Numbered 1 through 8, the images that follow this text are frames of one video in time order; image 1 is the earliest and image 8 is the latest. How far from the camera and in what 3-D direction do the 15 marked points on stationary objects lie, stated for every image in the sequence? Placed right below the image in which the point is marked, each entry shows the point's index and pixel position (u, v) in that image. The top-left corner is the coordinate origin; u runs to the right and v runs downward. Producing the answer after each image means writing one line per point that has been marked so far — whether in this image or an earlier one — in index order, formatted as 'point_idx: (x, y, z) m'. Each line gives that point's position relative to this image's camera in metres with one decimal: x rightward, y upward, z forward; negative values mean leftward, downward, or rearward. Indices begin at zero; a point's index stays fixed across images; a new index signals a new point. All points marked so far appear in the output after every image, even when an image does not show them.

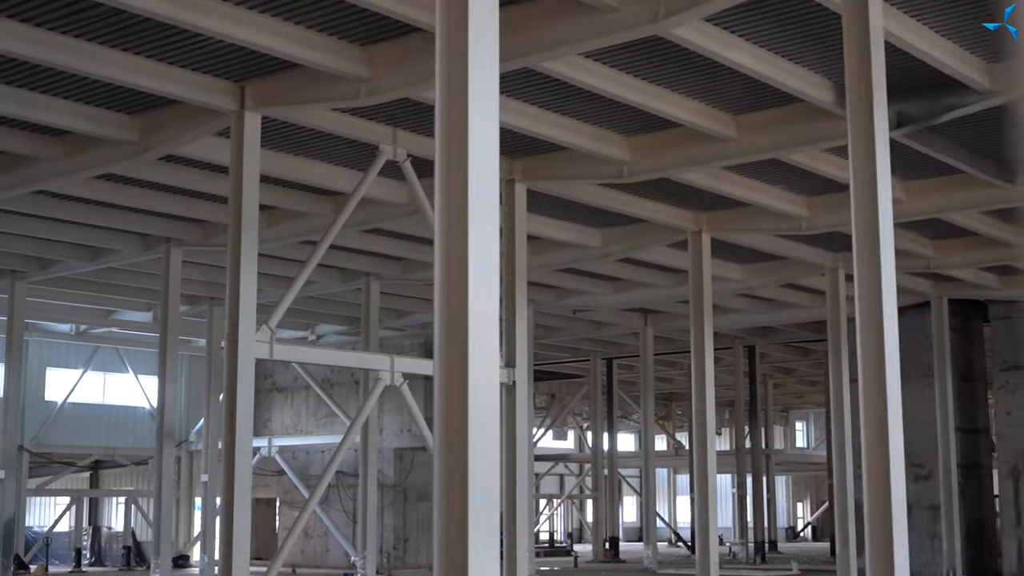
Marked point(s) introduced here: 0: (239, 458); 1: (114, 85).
0: (-2.5, -1.5, +16.0) m
1: (-3.7, +1.9, +16.5) m
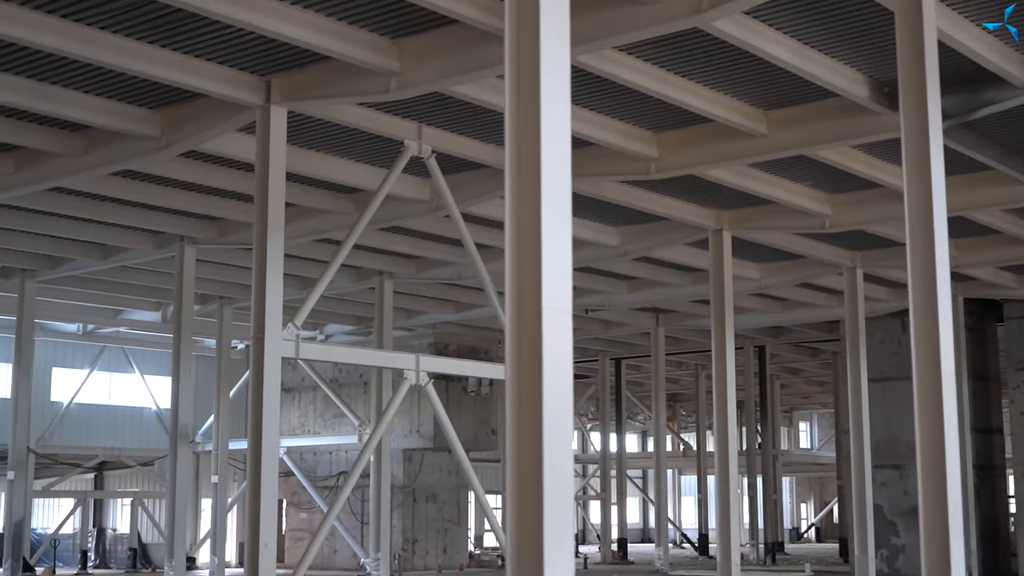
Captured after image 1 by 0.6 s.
0: (-2.2, -1.5, +15.7) m
1: (-3.4, +1.9, +16.2) m
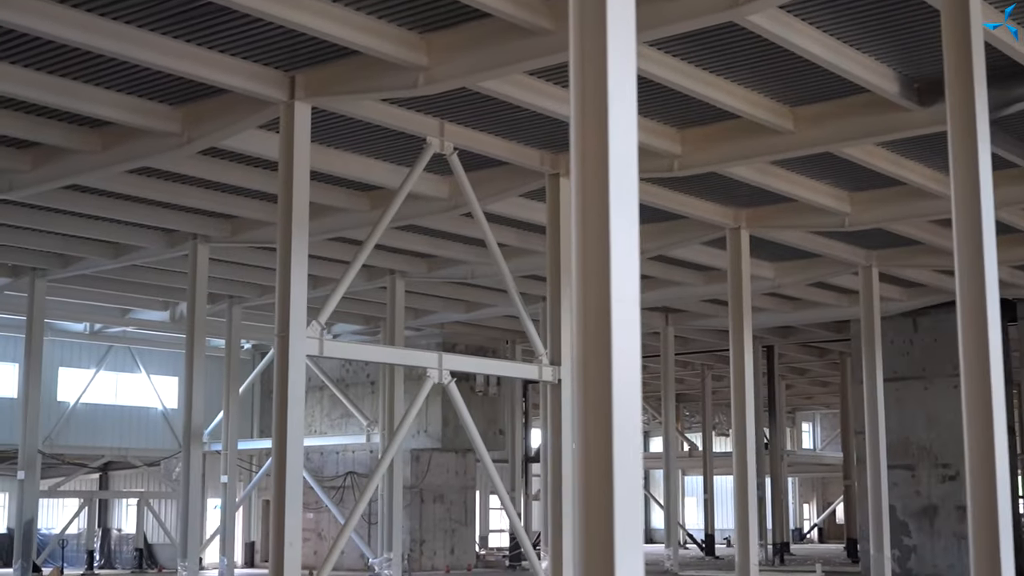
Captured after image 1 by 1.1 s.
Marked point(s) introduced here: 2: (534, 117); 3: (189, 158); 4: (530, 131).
0: (-1.9, -1.5, +15.5) m
1: (-3.2, +2.0, +16.0) m
2: (+0.2, +1.8, +18.1) m
3: (-3.4, +1.4, +18.8) m
4: (+0.2, +1.7, +18.9) m
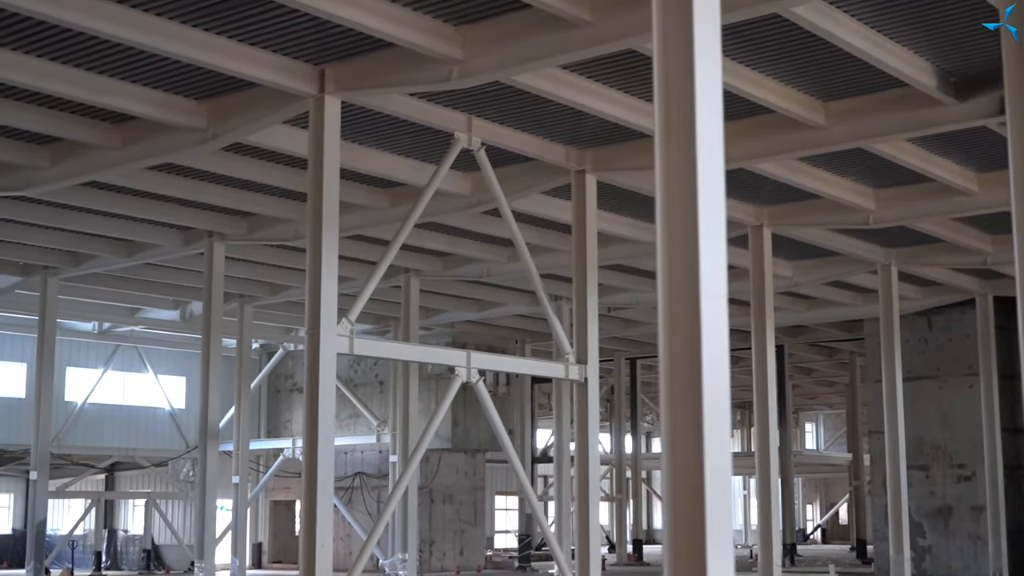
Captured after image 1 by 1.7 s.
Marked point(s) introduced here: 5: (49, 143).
0: (-1.6, -1.4, +15.3) m
1: (-2.9, +2.0, +15.8) m
2: (+0.5, +1.8, +17.9) m
3: (-3.1, +1.4, +18.6) m
4: (+0.5, +1.7, +18.7) m
5: (-5.2, +1.6, +19.7) m
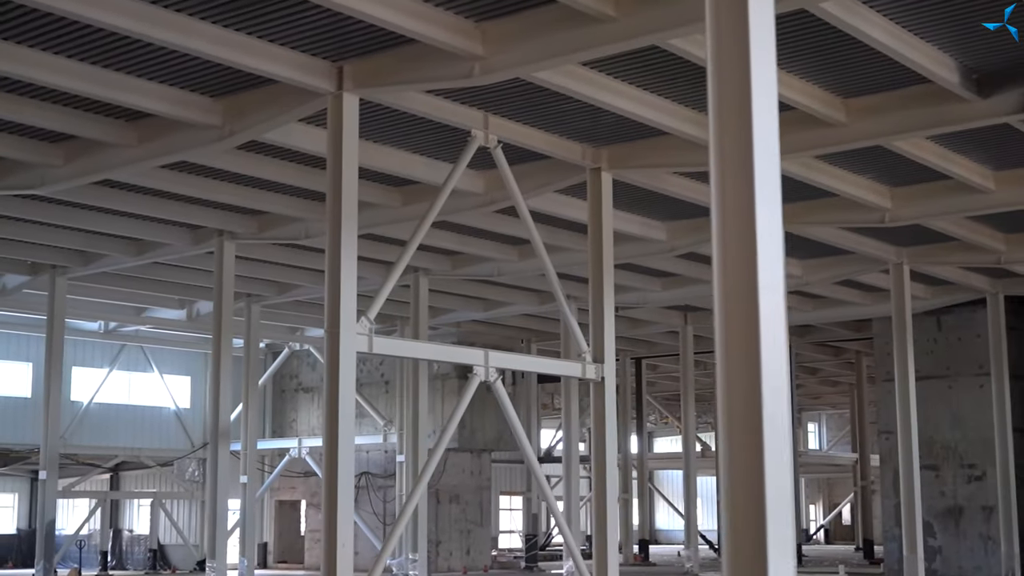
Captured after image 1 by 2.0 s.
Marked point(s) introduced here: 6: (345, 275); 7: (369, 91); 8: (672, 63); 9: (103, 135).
0: (-1.5, -1.4, +15.2) m
1: (-2.7, +2.0, +15.7) m
2: (+0.7, +1.8, +17.7) m
3: (-3.0, +1.4, +18.5) m
4: (+0.6, +1.7, +18.6) m
5: (-5.0, +1.6, +19.6) m
6: (-1.5, +0.1, +15.6) m
7: (-1.3, +1.8, +15.8) m
8: (+1.4, +2.0, +15.8) m
9: (-4.2, +1.6, +18.1) m
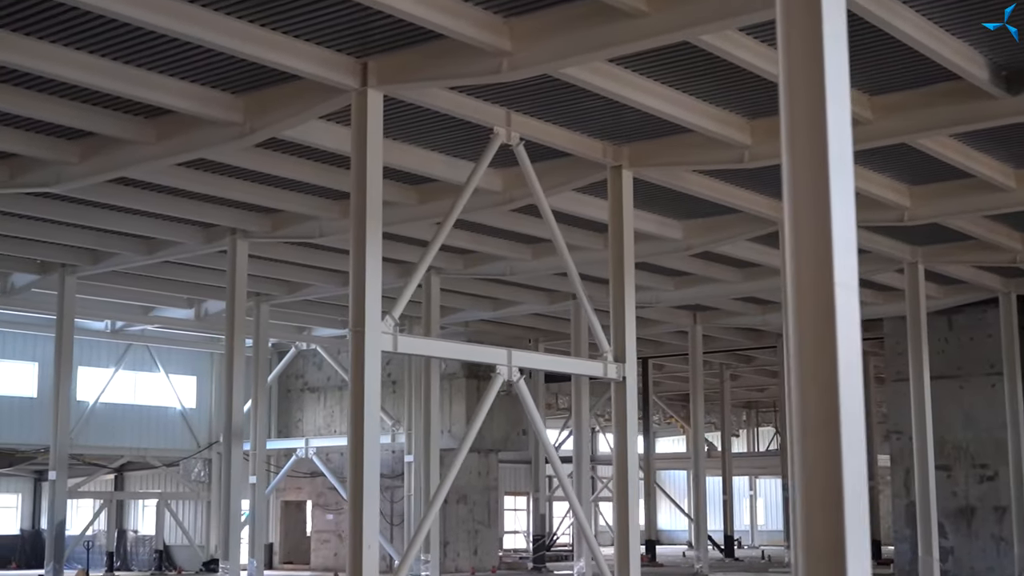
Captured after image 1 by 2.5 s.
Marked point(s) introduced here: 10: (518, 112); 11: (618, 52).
0: (-1.2, -1.4, +15.0) m
1: (-2.5, +2.0, +15.5) m
2: (+0.9, +1.8, +17.6) m
3: (-2.7, +1.4, +18.3) m
4: (+0.9, +1.7, +18.4) m
5: (-4.8, +1.6, +19.4) m
6: (-1.2, +0.1, +15.5) m
7: (-1.0, +1.8, +15.7) m
8: (+1.6, +2.0, +15.7) m
9: (-4.0, +1.6, +18.0) m
10: (+0.1, +1.8, +17.9) m
11: (+0.8, +1.9, +14.0) m
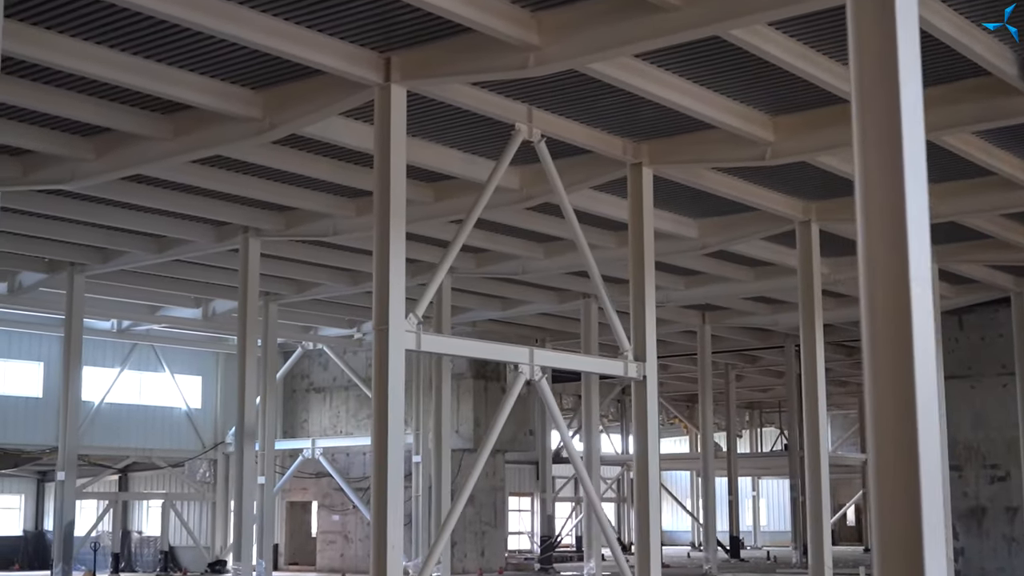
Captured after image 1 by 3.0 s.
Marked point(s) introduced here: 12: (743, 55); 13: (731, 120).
0: (-1.0, -1.4, +14.9) m
1: (-2.2, +2.0, +15.4) m
2: (+1.1, +1.8, +17.4) m
3: (-2.5, +1.5, +18.1) m
4: (+1.1, +1.8, +18.2) m
5: (-4.6, +1.7, +19.2) m
6: (-1.0, +0.1, +15.3) m
7: (-0.8, +1.8, +15.5) m
8: (+1.9, +2.0, +15.5) m
9: (-3.8, +1.6, +17.8) m
10: (+0.3, +1.8, +17.7) m
11: (+1.0, +1.9, +13.8) m
12: (+2.0, +2.0, +15.3) m
13: (+2.2, +1.6, +17.3) m
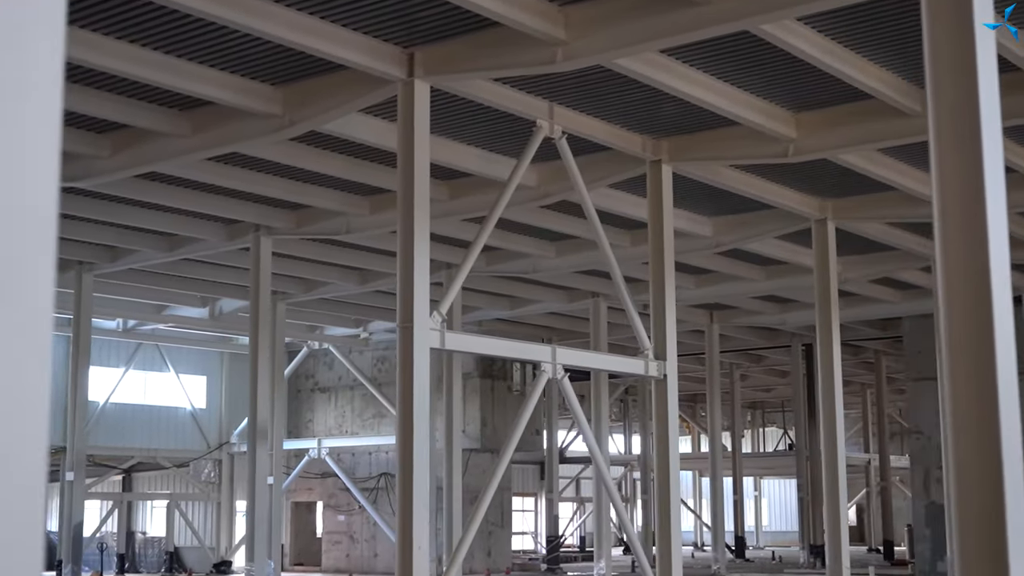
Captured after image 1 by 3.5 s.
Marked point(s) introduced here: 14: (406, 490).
0: (-0.8, -1.4, +14.7) m
1: (-2.0, +2.1, +15.2) m
2: (+1.3, +1.9, +17.3) m
3: (-2.3, +1.5, +18.0) m
4: (+1.3, +1.8, +18.1) m
5: (-4.3, +1.7, +19.1) m
6: (-0.8, +0.2, +15.2) m
7: (-0.6, +1.8, +15.3) m
8: (+2.1, +2.1, +15.4) m
9: (-3.6, +1.6, +17.6) m
10: (+0.5, +1.8, +17.6) m
11: (+1.3, +1.9, +13.7) m
12: (+2.2, +2.0, +15.2) m
13: (+2.4, +1.7, +17.2) m
14: (-0.9, -1.7, +14.6) m
